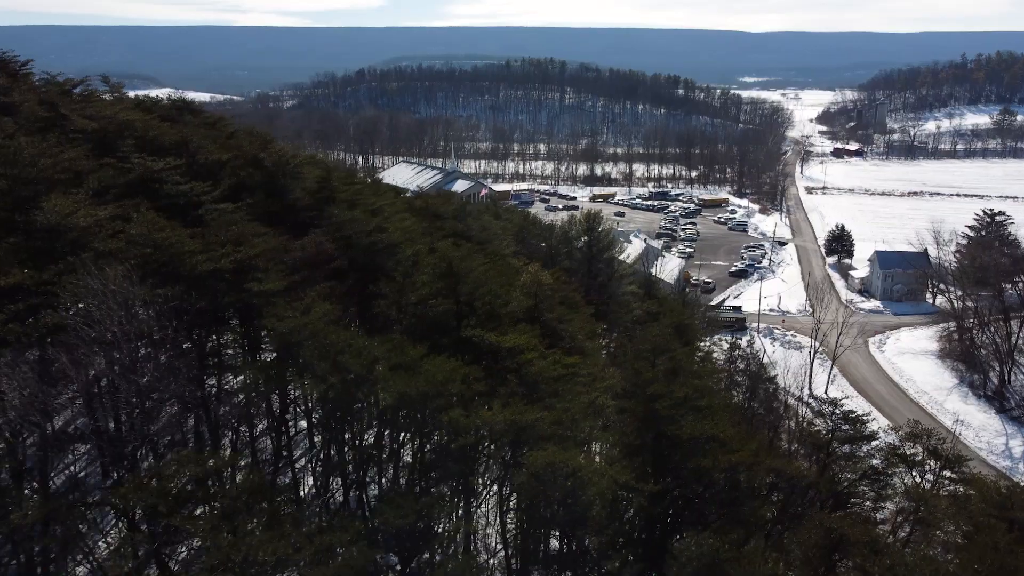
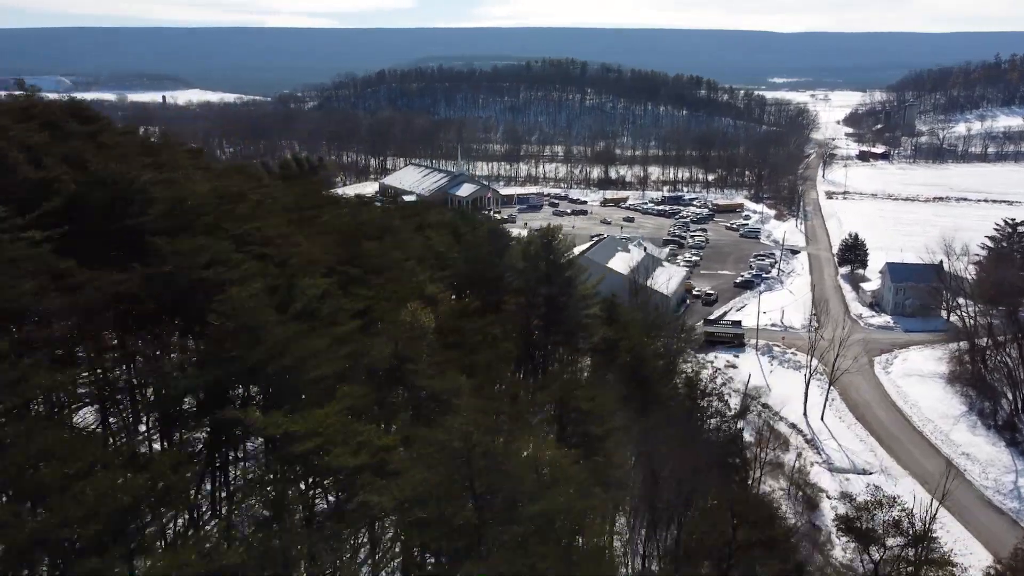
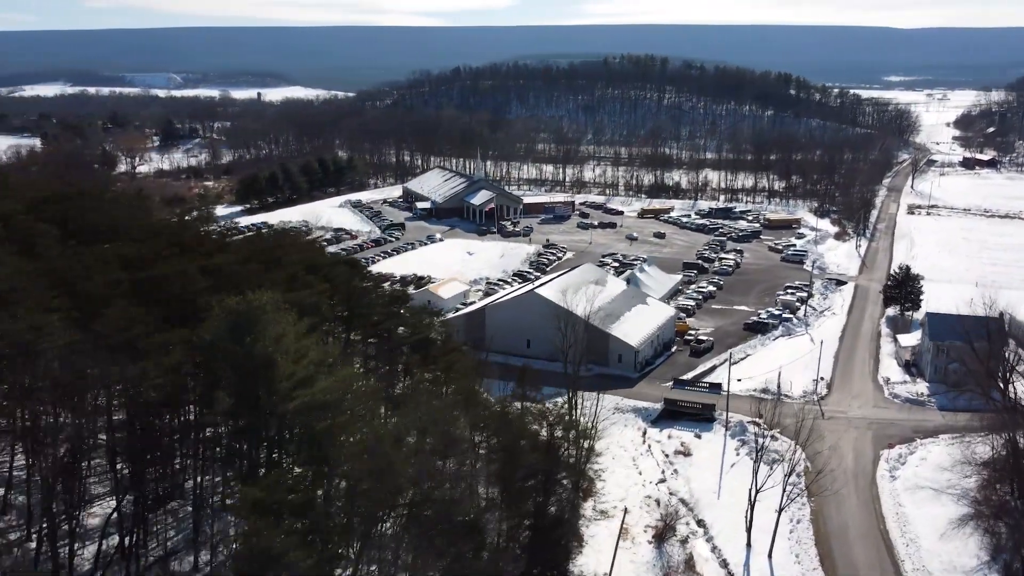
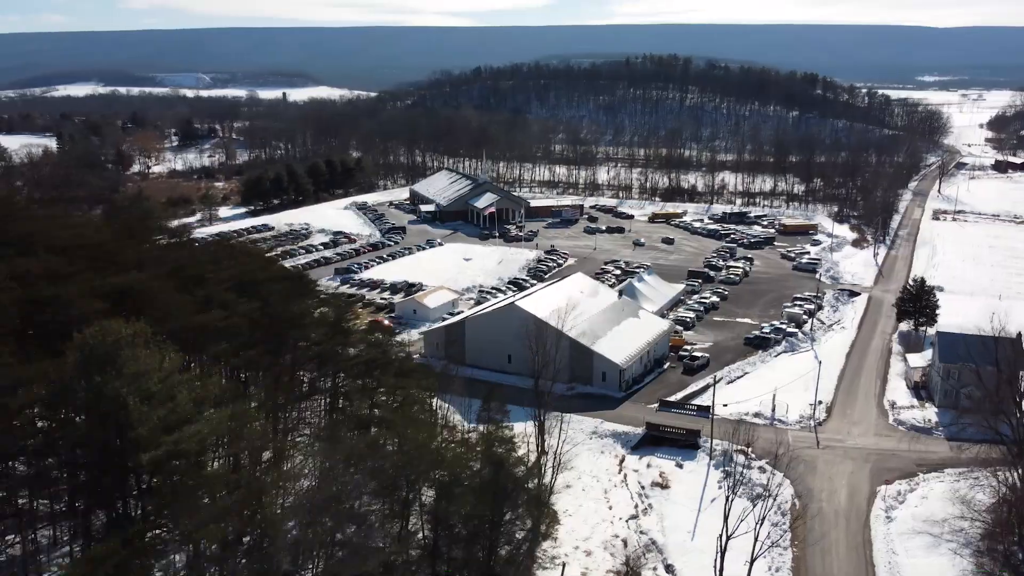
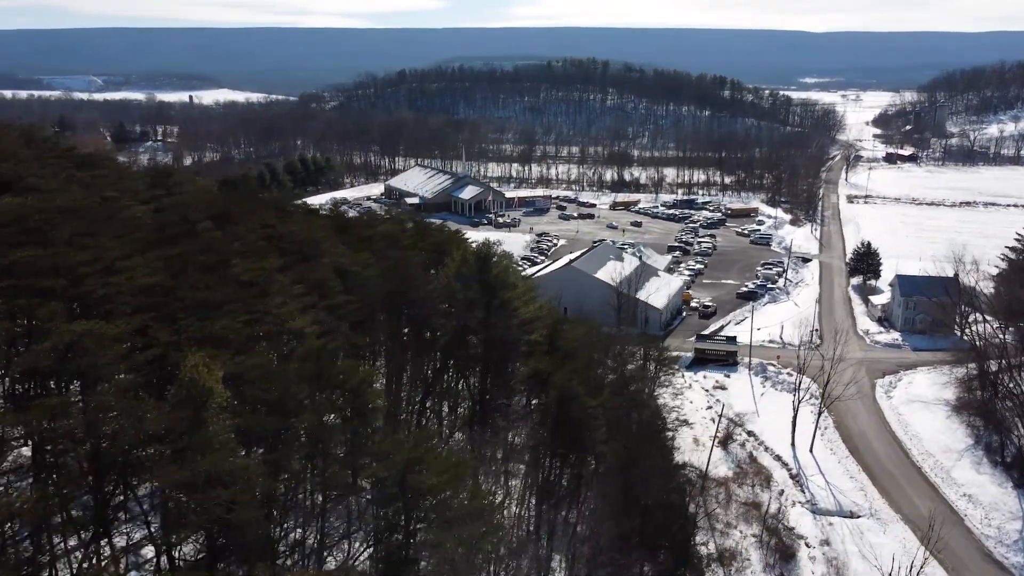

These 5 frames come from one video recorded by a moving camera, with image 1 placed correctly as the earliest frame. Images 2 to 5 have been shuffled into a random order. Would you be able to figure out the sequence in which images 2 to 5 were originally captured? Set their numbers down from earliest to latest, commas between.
2, 5, 3, 4
